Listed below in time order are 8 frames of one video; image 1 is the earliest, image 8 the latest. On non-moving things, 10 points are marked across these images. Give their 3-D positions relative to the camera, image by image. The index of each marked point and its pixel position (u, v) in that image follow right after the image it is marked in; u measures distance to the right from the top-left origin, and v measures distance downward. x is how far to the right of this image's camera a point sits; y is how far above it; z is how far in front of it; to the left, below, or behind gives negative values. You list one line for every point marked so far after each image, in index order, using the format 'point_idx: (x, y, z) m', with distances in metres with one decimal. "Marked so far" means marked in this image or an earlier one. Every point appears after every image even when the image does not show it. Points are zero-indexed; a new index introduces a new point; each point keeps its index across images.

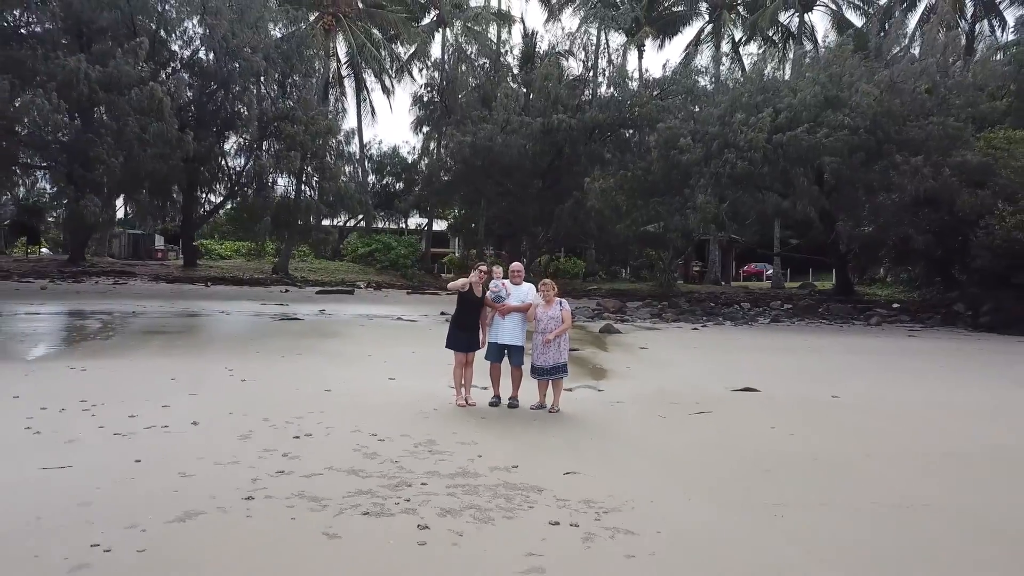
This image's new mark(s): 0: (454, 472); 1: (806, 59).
0: (-0.3, -1.1, +4.7) m
1: (+7.3, +5.6, +19.7) m
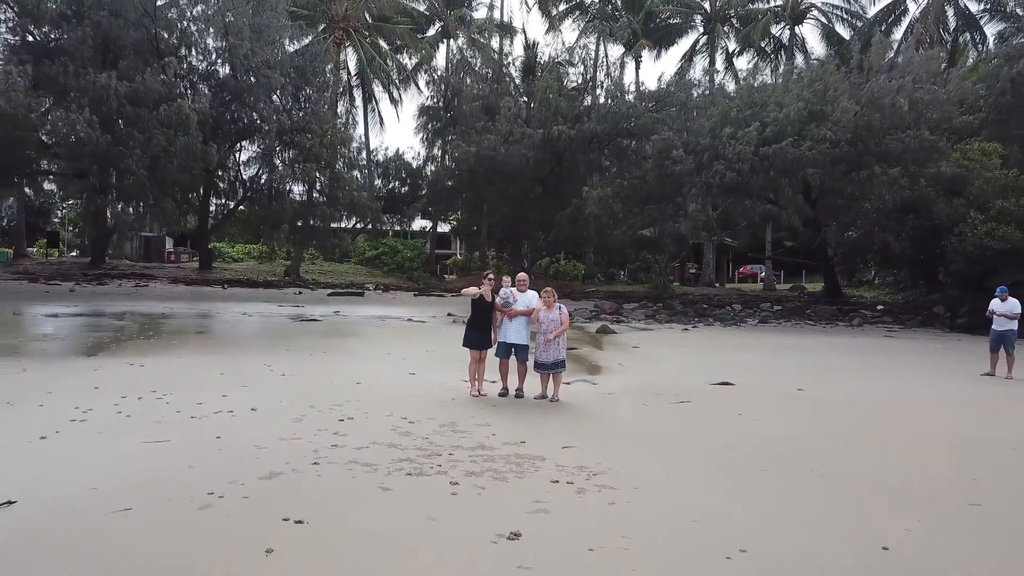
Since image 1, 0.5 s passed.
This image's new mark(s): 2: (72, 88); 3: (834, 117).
0: (-0.3, -1.1, +5.8) m
1: (+7.4, +5.5, +20.8) m
2: (-10.1, +4.6, +17.9) m
3: (+7.8, +3.9, +19.2) m
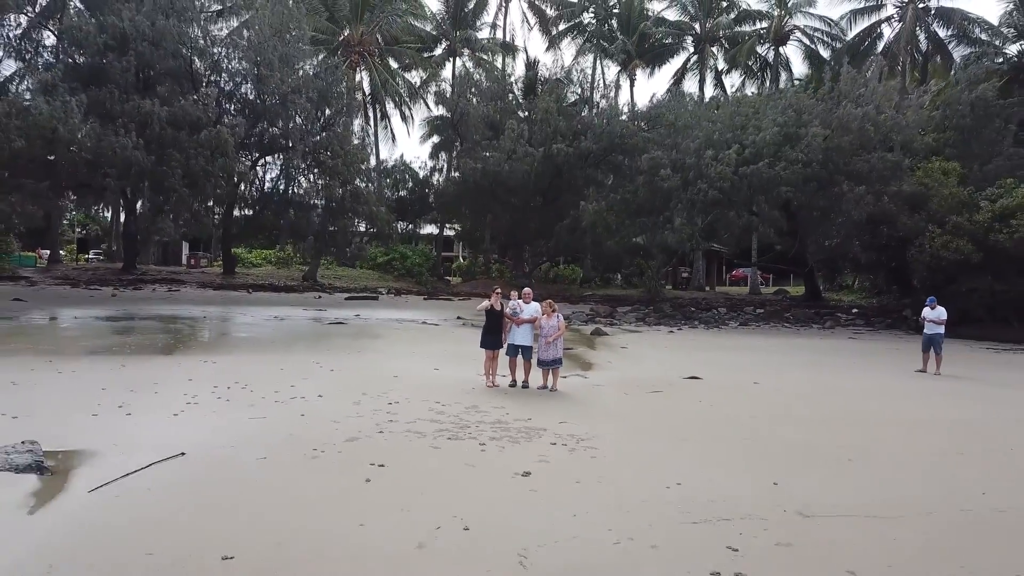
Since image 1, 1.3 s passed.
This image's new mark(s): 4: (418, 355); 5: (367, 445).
0: (-0.2, -1.3, +7.7) m
1: (+7.5, +5.4, +22.7) m
2: (-10.0, +4.5, +19.8) m
3: (+7.9, +3.7, +21.1) m
4: (-1.6, -1.1, +13.0) m
5: (-1.2, -1.3, +6.5) m
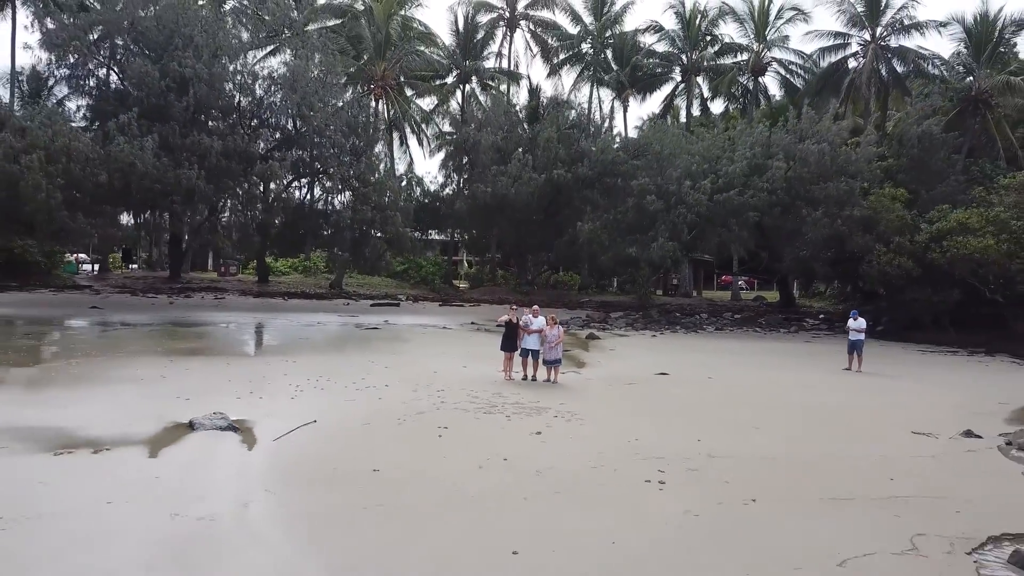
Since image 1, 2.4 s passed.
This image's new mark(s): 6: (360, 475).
0: (0.0, -1.6, +10.9) m
1: (+7.7, +5.1, +25.9) m
2: (-9.8, +4.2, +23.0) m
3: (+8.1, +3.4, +24.3) m
4: (-1.4, -1.4, +16.3) m
5: (-1.0, -1.6, +9.8) m
6: (-1.4, -1.7, +7.2) m
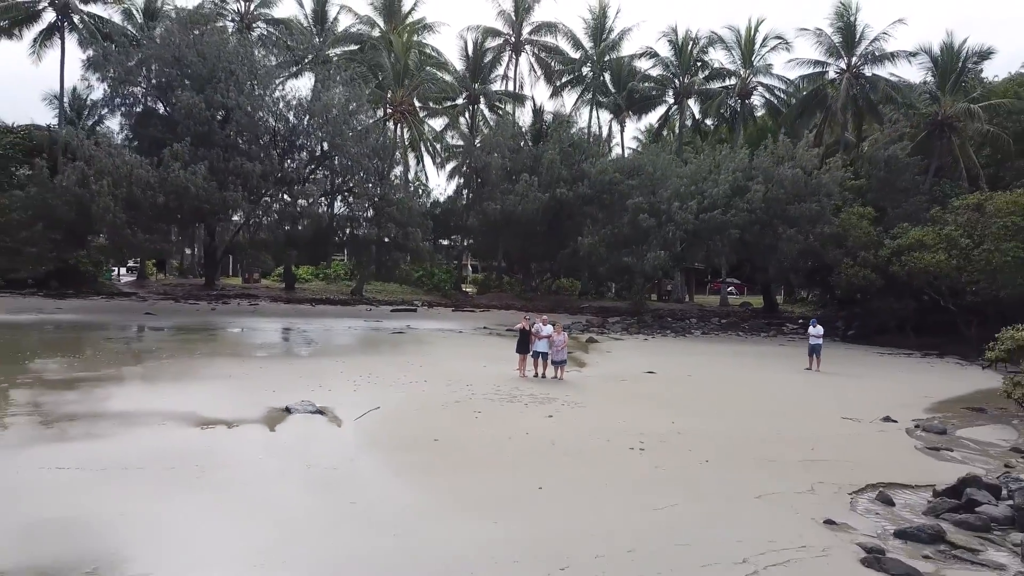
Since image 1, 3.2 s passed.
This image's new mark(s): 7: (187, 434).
0: (+0.3, -1.9, +13.7) m
1: (+8.0, +4.8, +28.7) m
2: (-9.5, +3.9, +25.8) m
3: (+8.3, +3.1, +27.1) m
4: (-1.1, -1.7, +19.0) m
5: (-0.7, -1.9, +12.5) m
6: (-1.1, -2.0, +10.0) m
7: (-4.2, -1.9, +10.1) m
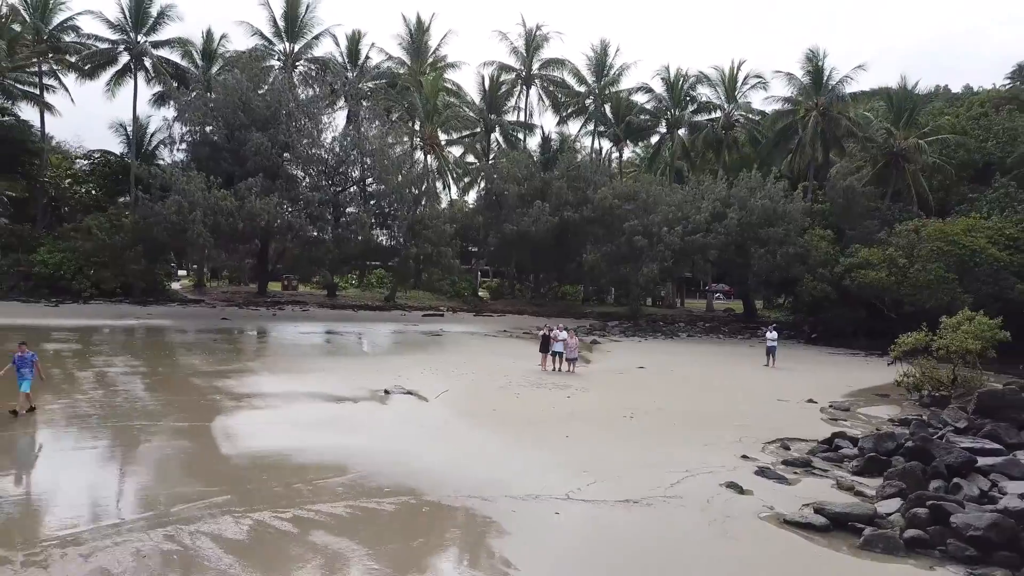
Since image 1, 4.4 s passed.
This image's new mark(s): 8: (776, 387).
0: (+1.0, -2.3, +18.7) m
1: (+8.6, +4.4, +33.7) m
2: (-8.9, +3.6, +30.8) m
3: (+9.0, +2.7, +32.1) m
4: (-0.5, -2.1, +24.0) m
5: (-0.1, -2.3, +17.5) m
6: (-0.5, -2.4, +15.0) m
7: (-3.6, -2.3, +15.1) m
8: (+6.7, -2.5, +19.7) m
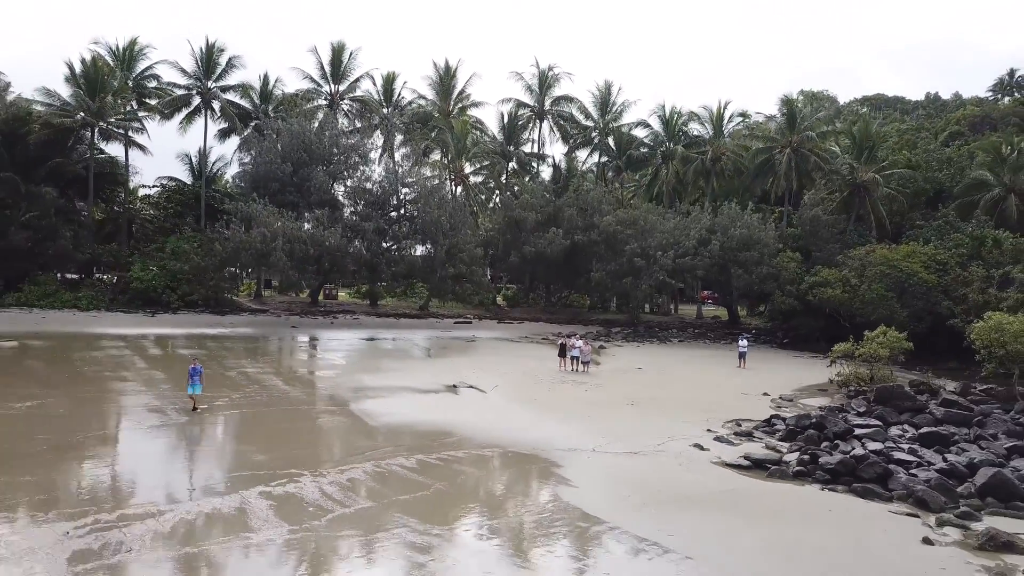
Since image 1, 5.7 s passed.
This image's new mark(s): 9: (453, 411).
0: (+1.9, -3.0, +24.9) m
1: (+9.6, +3.7, +39.9) m
2: (-7.9, +2.9, +36.9) m
3: (+9.9, +2.1, +38.3) m
4: (+0.5, -2.8, +30.2) m
5: (+0.9, -3.0, +23.7) m
6: (+0.5, -3.1, +21.2) m
7: (-2.6, -3.0, +21.2) m
8: (+7.7, -3.2, +25.9) m
9: (-1.5, -3.1, +19.4) m
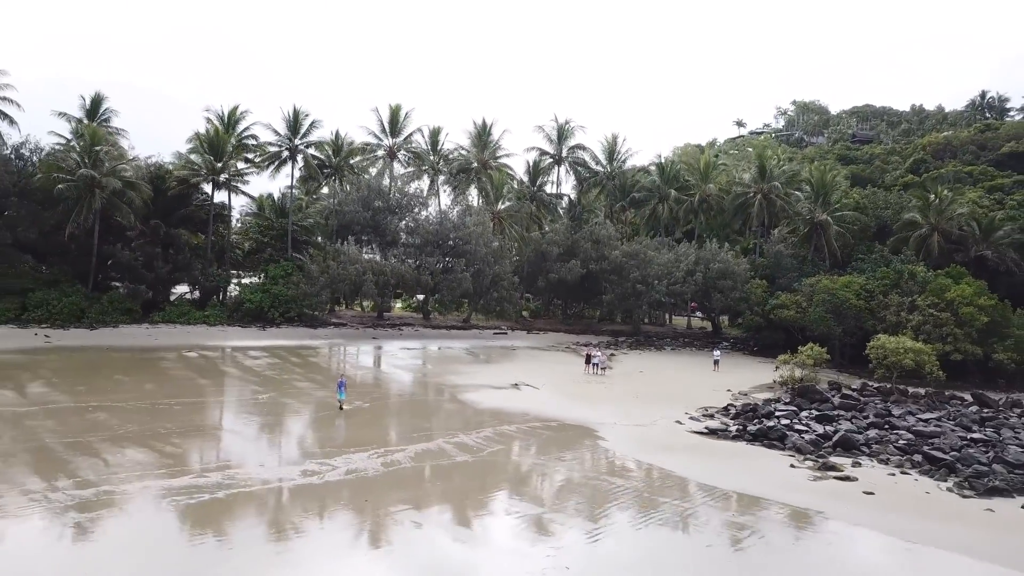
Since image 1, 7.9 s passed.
0: (+3.8, -4.3, +35.6) m
1: (+11.4, +2.5, +50.6) m
2: (-6.0, +1.7, +47.6) m
3: (+11.8, +0.8, +49.0) m
4: (+2.3, -4.0, +40.9) m
5: (+2.8, -4.3, +34.4) m
6: (+2.4, -4.4, +31.9) m
7: (-0.7, -4.3, +31.9) m
8: (+9.5, -4.5, +36.6) m
9: (+0.4, -4.4, +30.1) m
